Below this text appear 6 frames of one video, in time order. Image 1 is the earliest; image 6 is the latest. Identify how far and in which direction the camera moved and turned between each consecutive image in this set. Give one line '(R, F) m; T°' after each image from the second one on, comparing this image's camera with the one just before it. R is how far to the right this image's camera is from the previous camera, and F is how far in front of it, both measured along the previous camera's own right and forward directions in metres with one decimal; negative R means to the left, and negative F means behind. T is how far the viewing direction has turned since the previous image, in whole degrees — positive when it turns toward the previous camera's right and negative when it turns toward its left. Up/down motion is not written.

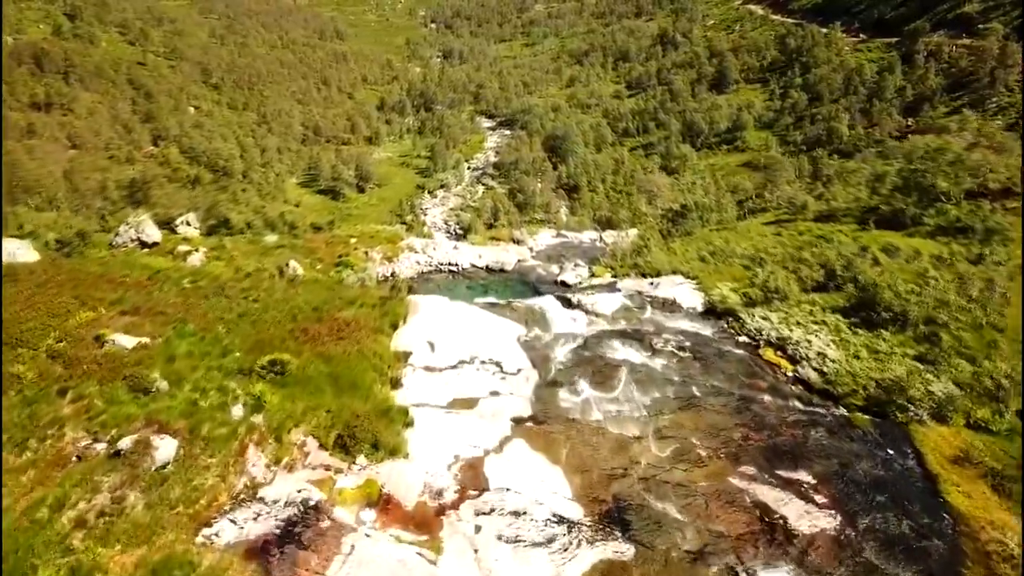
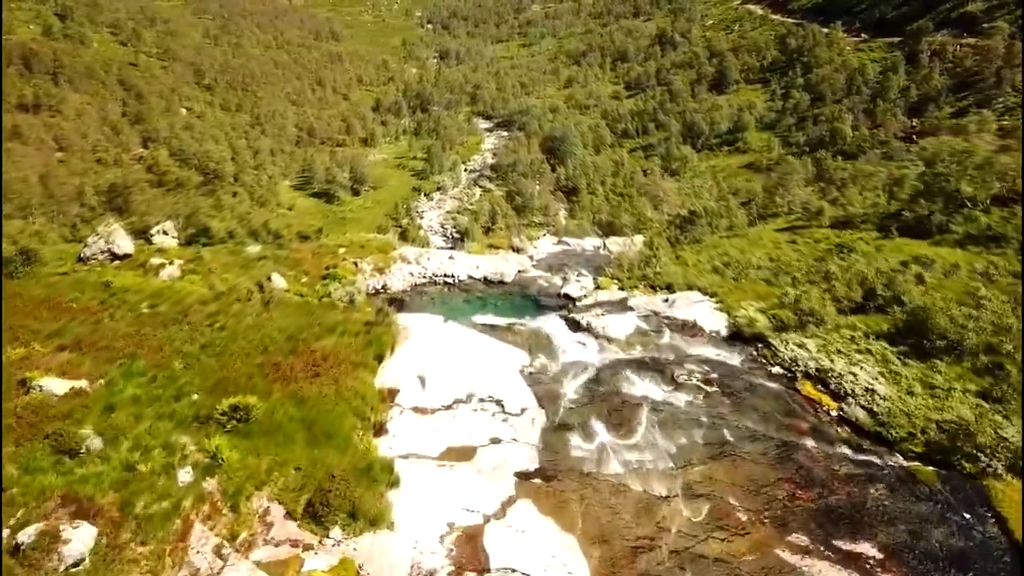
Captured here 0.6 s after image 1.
(-0.1, +4.0) m; 0°
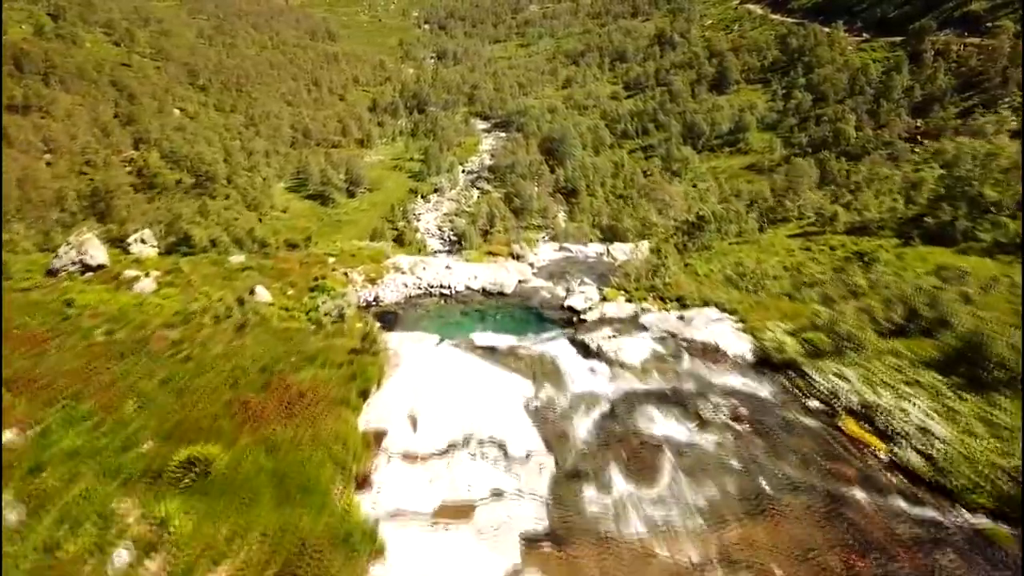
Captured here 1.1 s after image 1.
(-0.1, +3.4) m; 0°
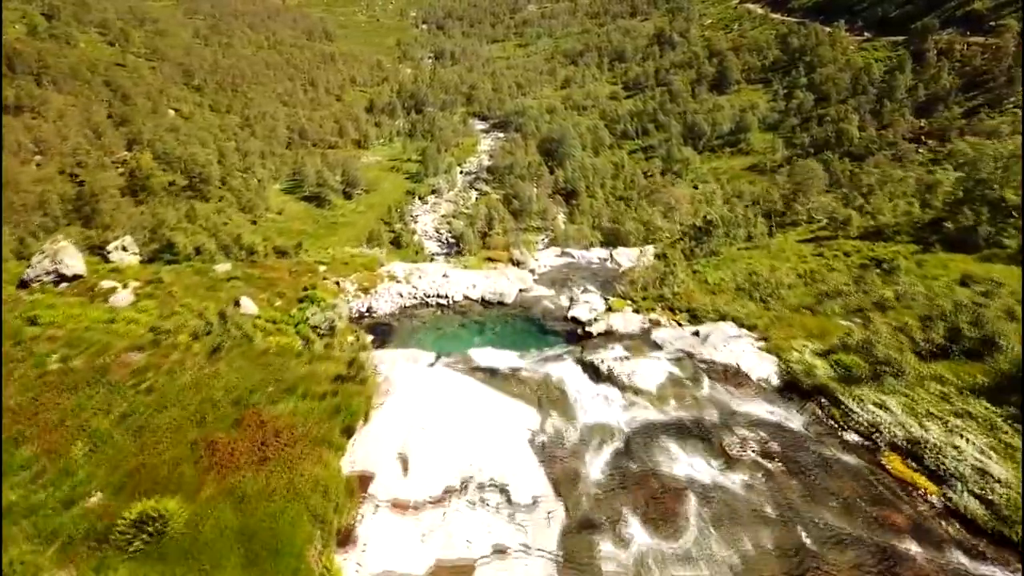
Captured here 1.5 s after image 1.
(-0.1, +2.8) m; 0°
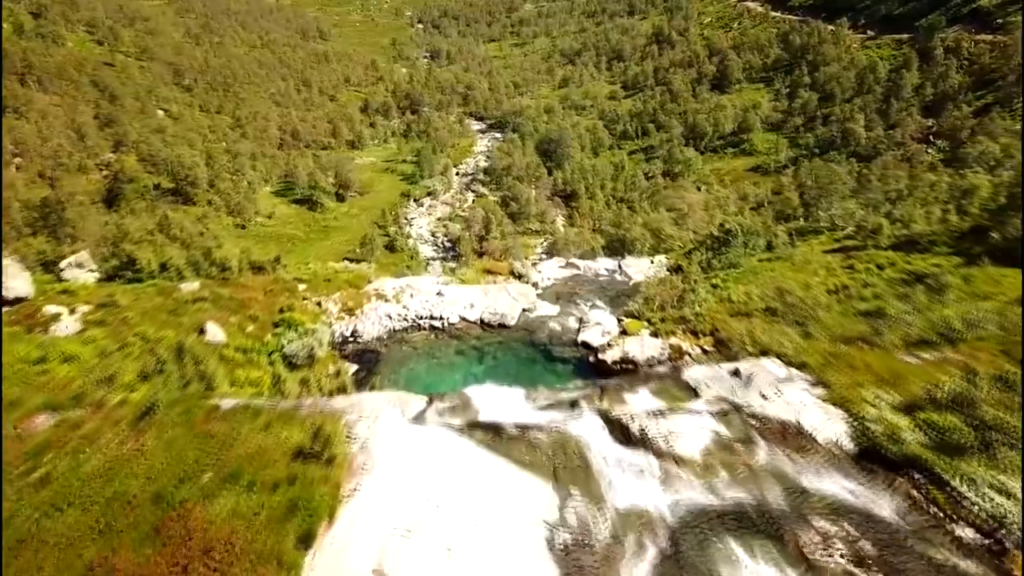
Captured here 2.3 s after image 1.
(-0.3, +5.5) m; 0°
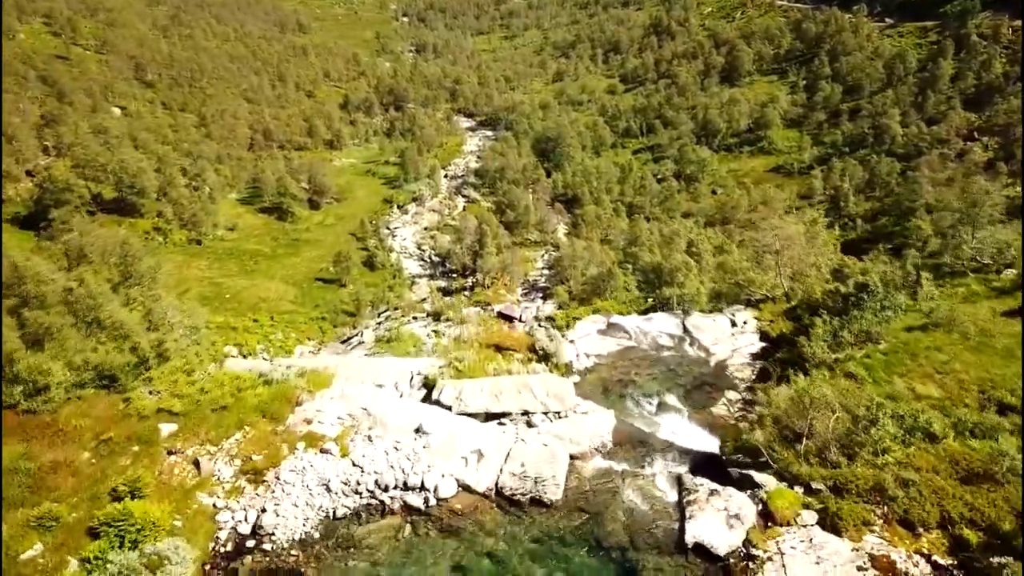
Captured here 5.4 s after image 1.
(-1.3, +21.4) m; +1°
